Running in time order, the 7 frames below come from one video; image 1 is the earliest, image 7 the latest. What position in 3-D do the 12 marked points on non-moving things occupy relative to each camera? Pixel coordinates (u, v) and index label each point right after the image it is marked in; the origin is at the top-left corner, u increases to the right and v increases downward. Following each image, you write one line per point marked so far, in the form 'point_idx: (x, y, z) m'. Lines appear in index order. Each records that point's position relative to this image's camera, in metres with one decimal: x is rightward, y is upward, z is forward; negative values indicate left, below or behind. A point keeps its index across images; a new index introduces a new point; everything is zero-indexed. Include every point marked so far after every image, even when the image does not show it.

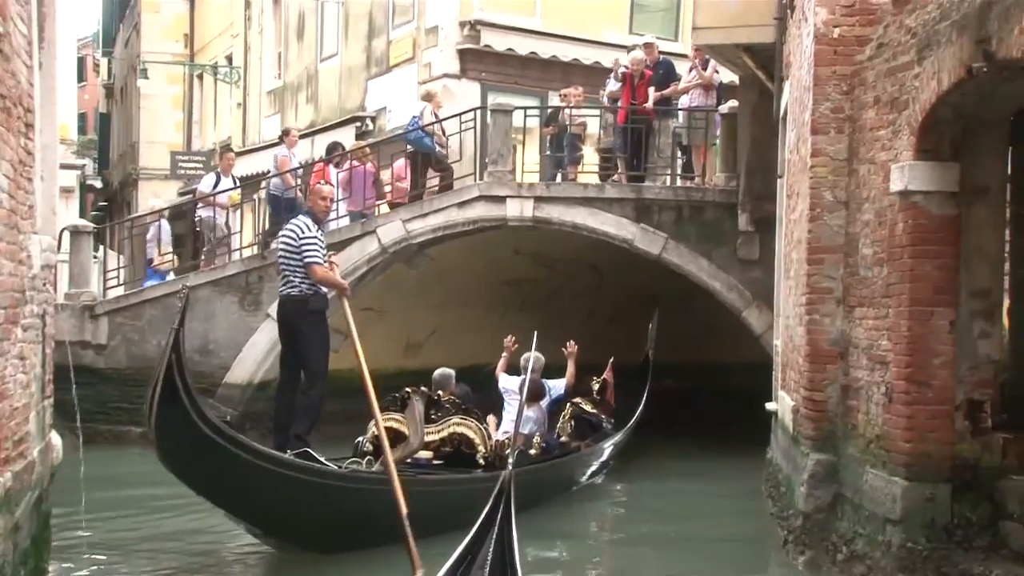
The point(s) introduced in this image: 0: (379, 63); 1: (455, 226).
0: (-1.6, +2.8, +14.8) m
1: (-0.5, +0.6, +11.1) m
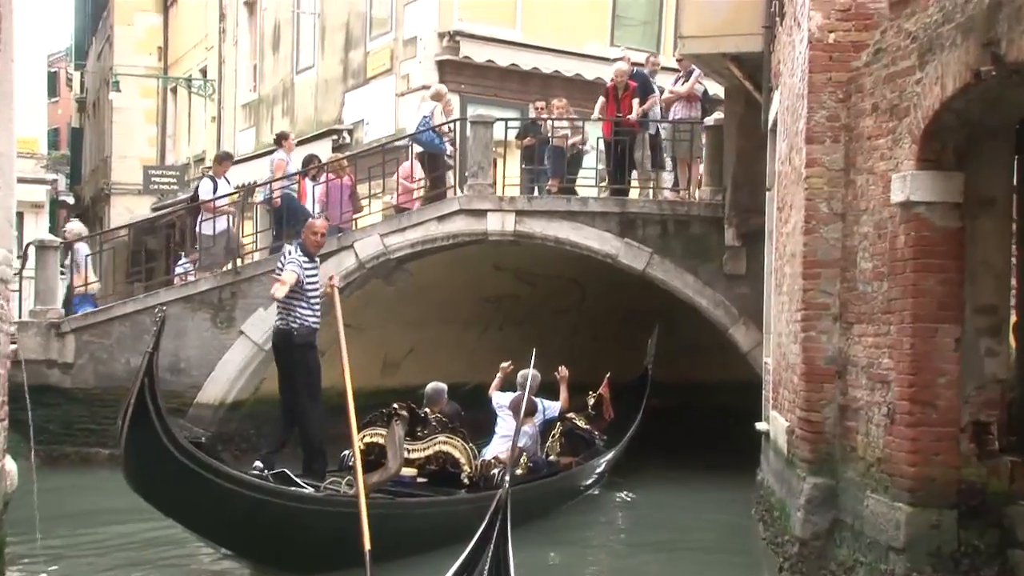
0: (-1.9, +2.6, +14.5) m
1: (-0.7, +0.4, +10.8) m
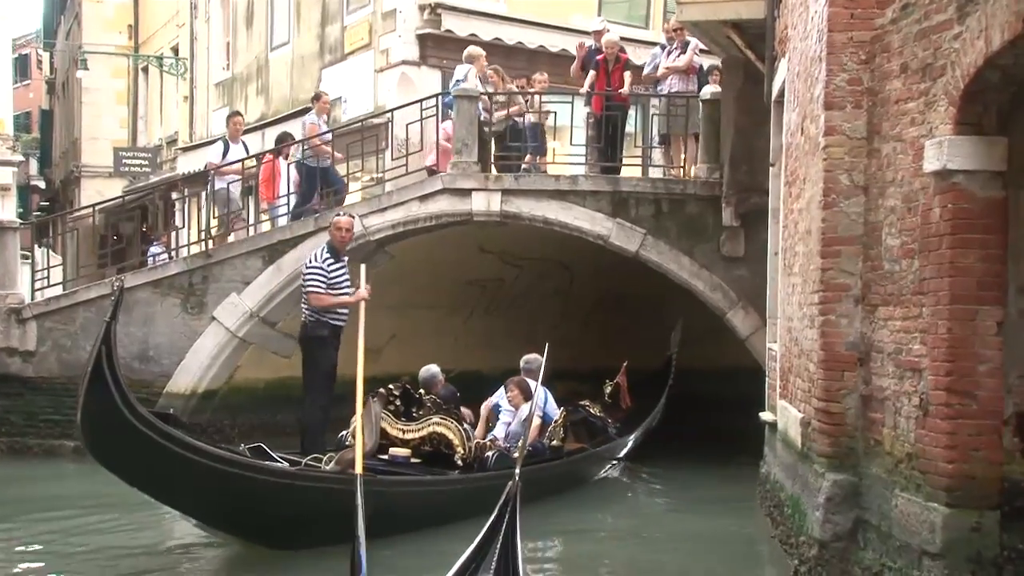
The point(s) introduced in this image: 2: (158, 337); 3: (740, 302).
0: (-2.1, +2.8, +13.8) m
1: (-0.8, +0.6, +10.2) m
2: (-3.1, -0.4, +10.4) m
3: (+2.0, -0.1, +10.2) m
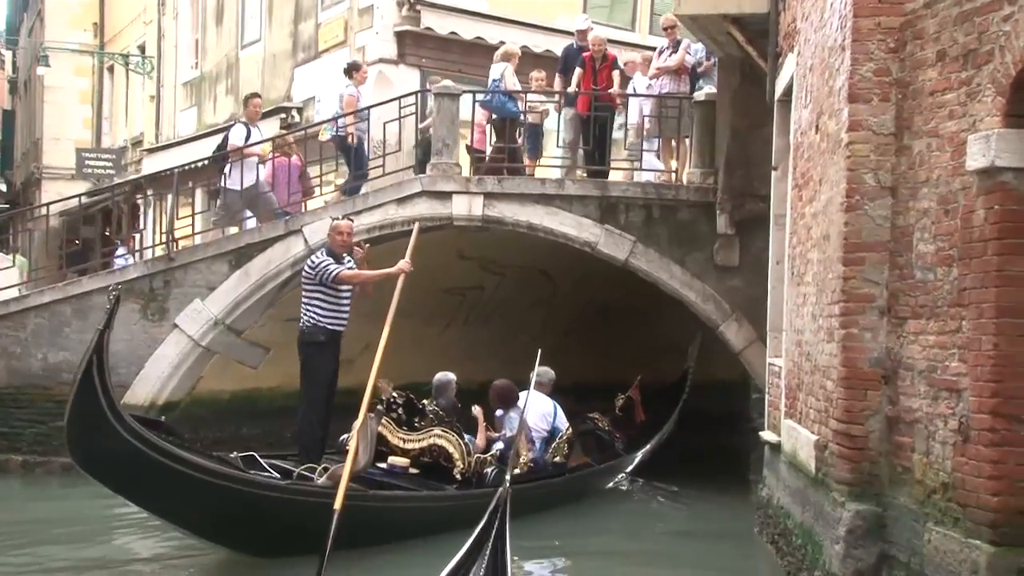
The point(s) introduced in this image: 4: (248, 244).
0: (-2.3, +2.7, +13.3) m
1: (-1.0, +0.5, +9.6) m
2: (-3.3, -0.5, +9.8) m
3: (+1.8, -0.2, +9.7) m
4: (-2.2, +0.4, +9.7) m
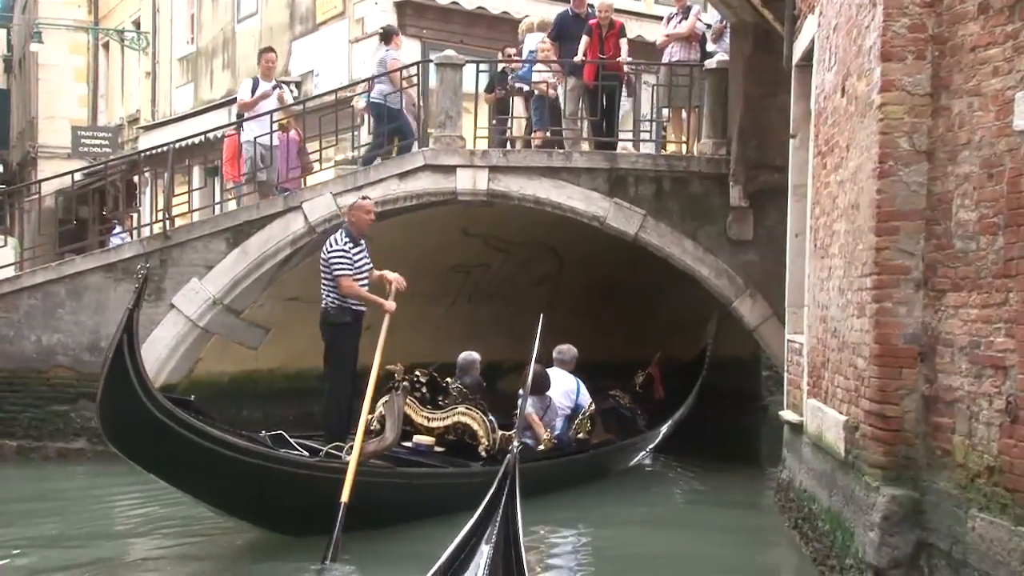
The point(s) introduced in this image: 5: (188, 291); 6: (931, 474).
0: (-2.3, +2.9, +12.9) m
1: (-0.9, +0.7, +9.3) m
2: (-3.2, -0.3, +9.5) m
3: (+1.9, 0.0, +9.4) m
4: (-2.1, +0.5, +9.4) m
5: (-2.6, 0.0, +9.4) m
6: (+1.7, -0.7, +4.8) m
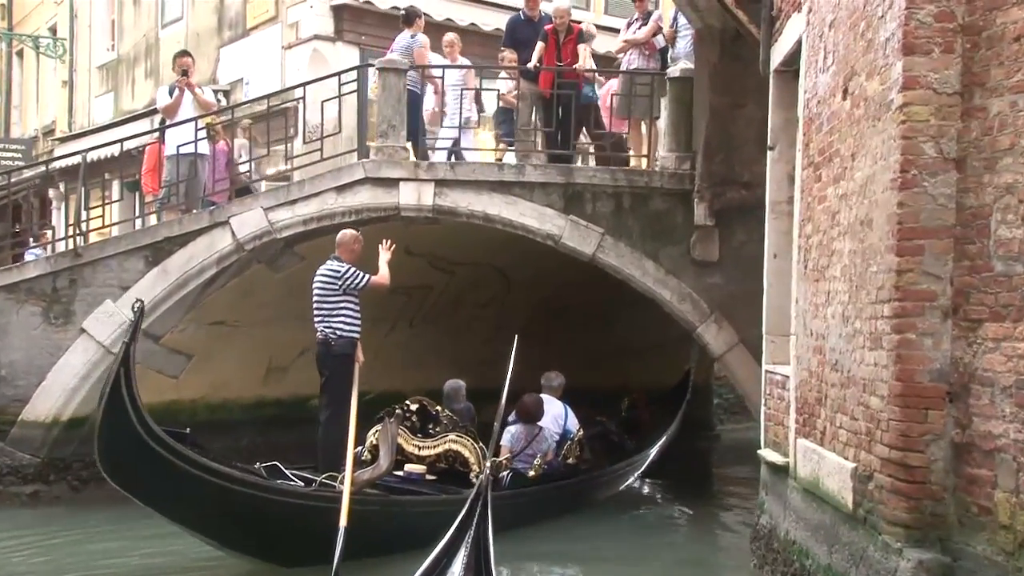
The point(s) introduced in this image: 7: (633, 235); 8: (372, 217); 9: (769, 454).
0: (-2.8, +2.7, +12.1) m
1: (-1.3, +0.5, +8.5) m
2: (-3.6, -0.5, +8.5) m
3: (+1.5, -0.2, +8.7) m
4: (-2.5, +0.4, +8.5) m
5: (-2.9, -0.2, +8.5) m
6: (+1.5, -0.8, +4.1) m
7: (+0.9, +0.4, +8.7) m
8: (-1.0, +0.5, +8.6) m
9: (+1.4, -0.9, +6.3) m
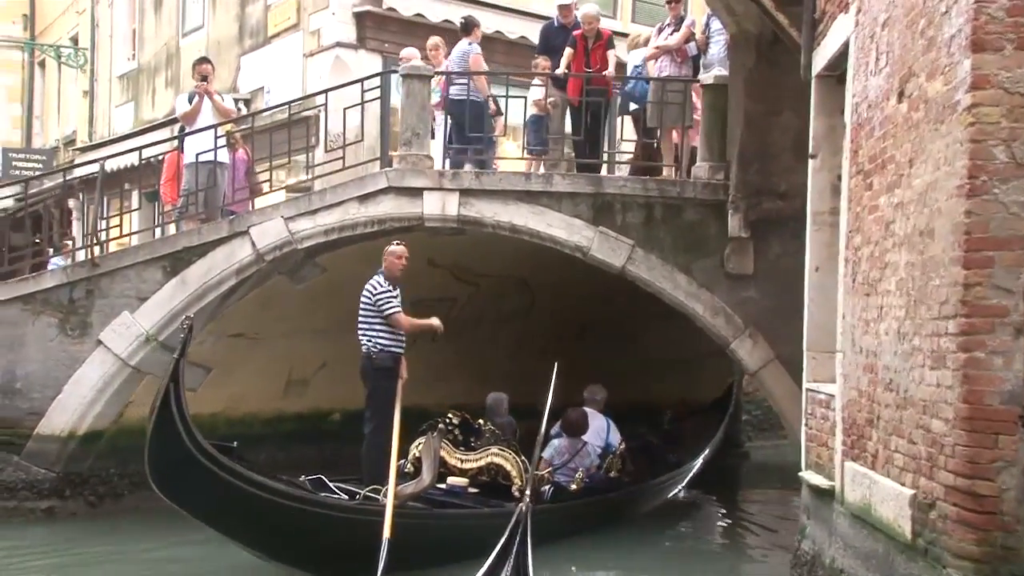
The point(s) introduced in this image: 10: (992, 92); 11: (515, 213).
0: (-2.6, +2.6, +11.8) m
1: (-1.1, +0.4, +8.2) m
2: (-3.4, -0.5, +8.3) m
3: (+1.7, -0.3, +8.4) m
4: (-2.3, +0.3, +8.3) m
5: (-2.7, -0.3, +8.2) m
6: (+1.7, -0.9, +3.8) m
7: (+1.1, +0.3, +8.5) m
8: (-0.8, +0.4, +8.3) m
9: (+1.5, -1.0, +6.0) m
10: (+1.6, +0.6, +3.9) m
11: (0.0, +0.5, +8.3) m
